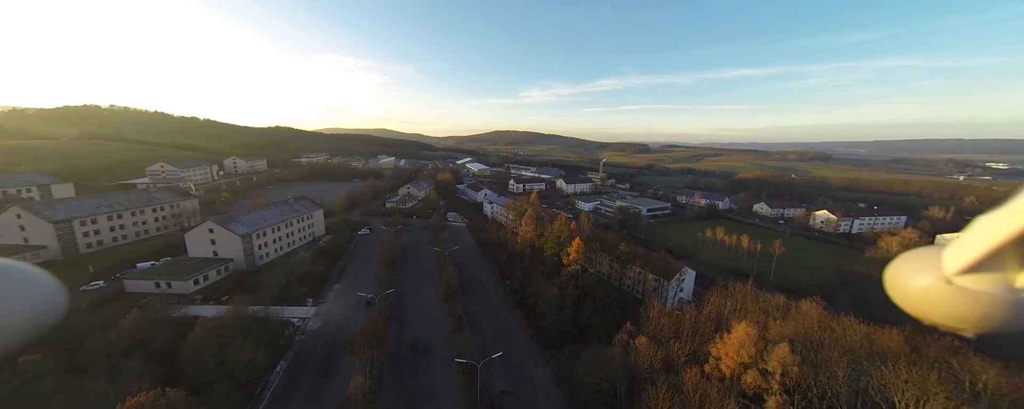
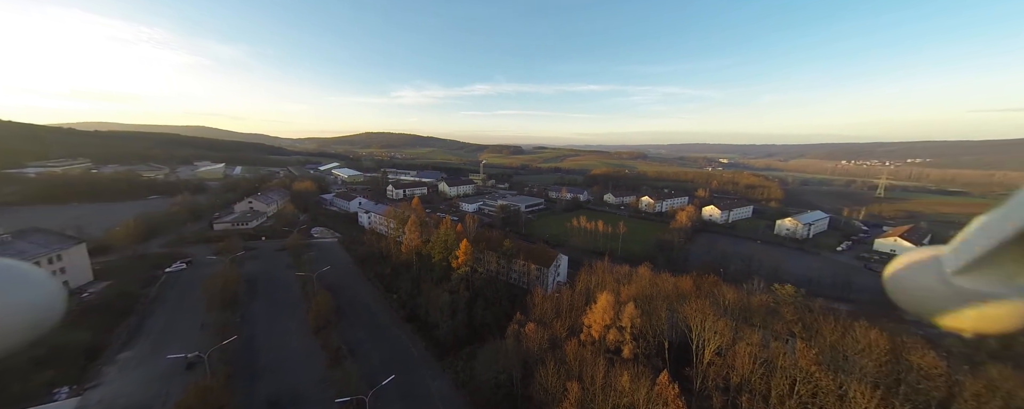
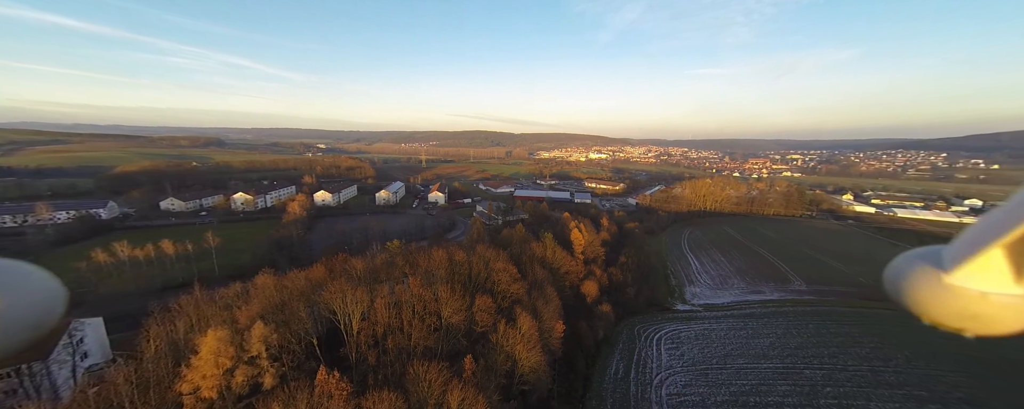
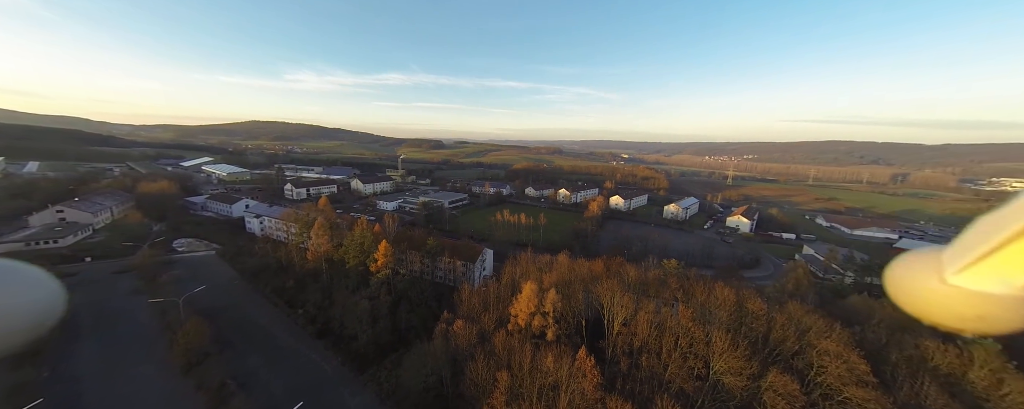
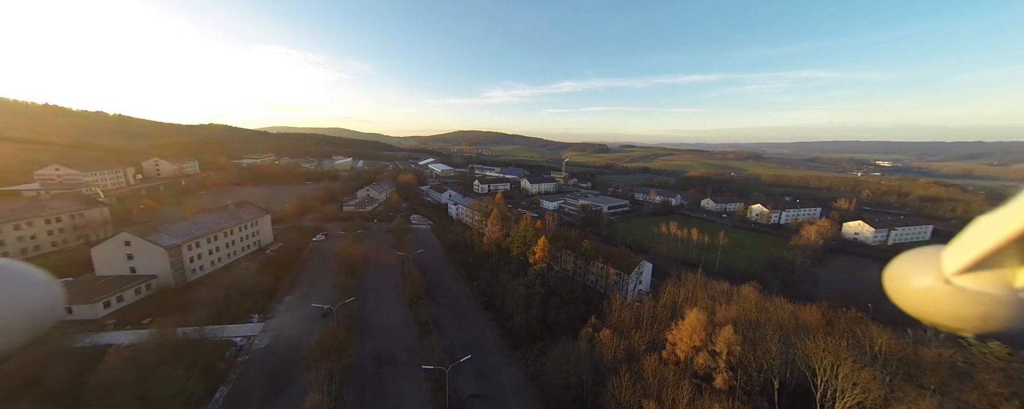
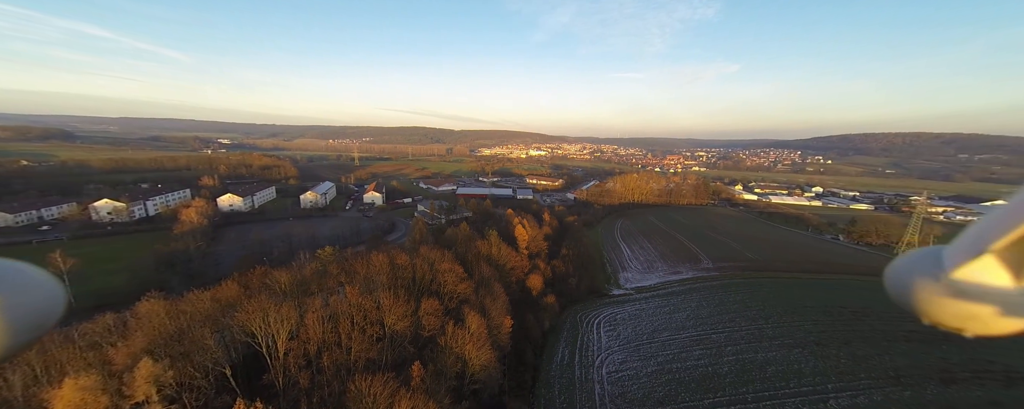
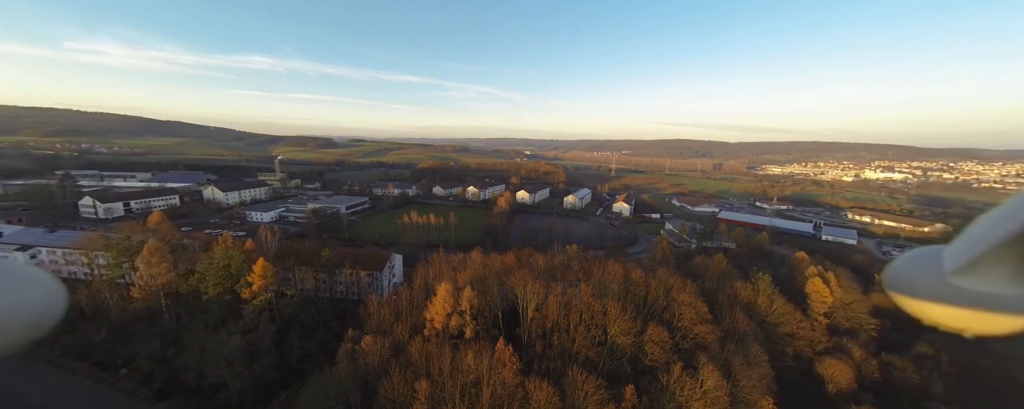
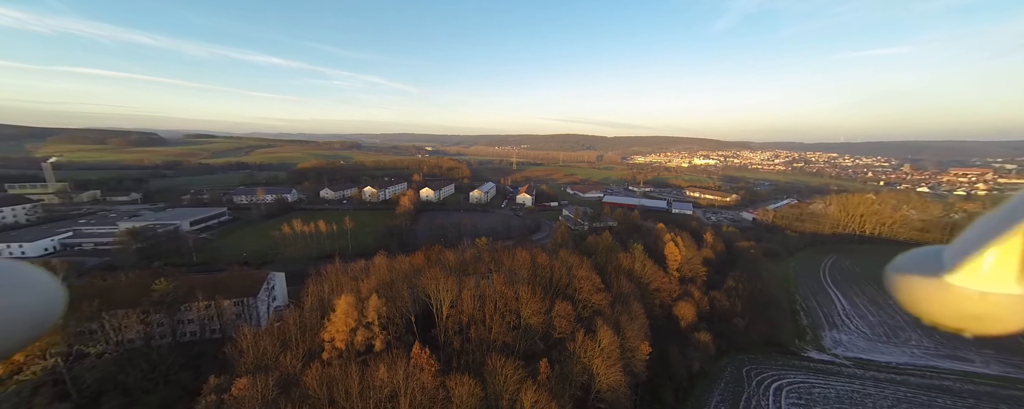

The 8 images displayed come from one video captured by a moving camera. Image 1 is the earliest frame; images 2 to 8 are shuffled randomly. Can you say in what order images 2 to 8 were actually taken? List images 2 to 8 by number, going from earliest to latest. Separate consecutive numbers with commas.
5, 2, 4, 7, 8, 3, 6
